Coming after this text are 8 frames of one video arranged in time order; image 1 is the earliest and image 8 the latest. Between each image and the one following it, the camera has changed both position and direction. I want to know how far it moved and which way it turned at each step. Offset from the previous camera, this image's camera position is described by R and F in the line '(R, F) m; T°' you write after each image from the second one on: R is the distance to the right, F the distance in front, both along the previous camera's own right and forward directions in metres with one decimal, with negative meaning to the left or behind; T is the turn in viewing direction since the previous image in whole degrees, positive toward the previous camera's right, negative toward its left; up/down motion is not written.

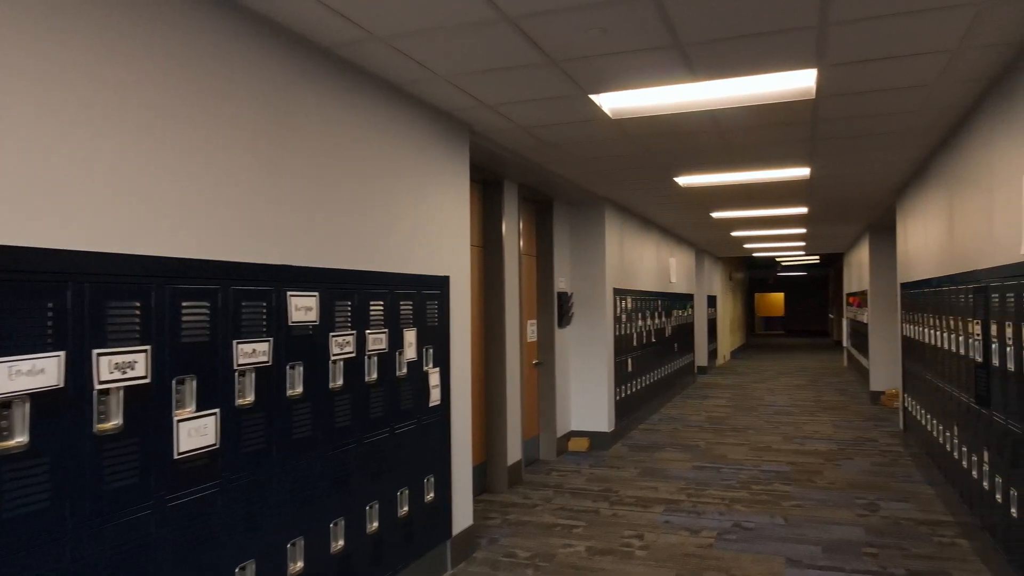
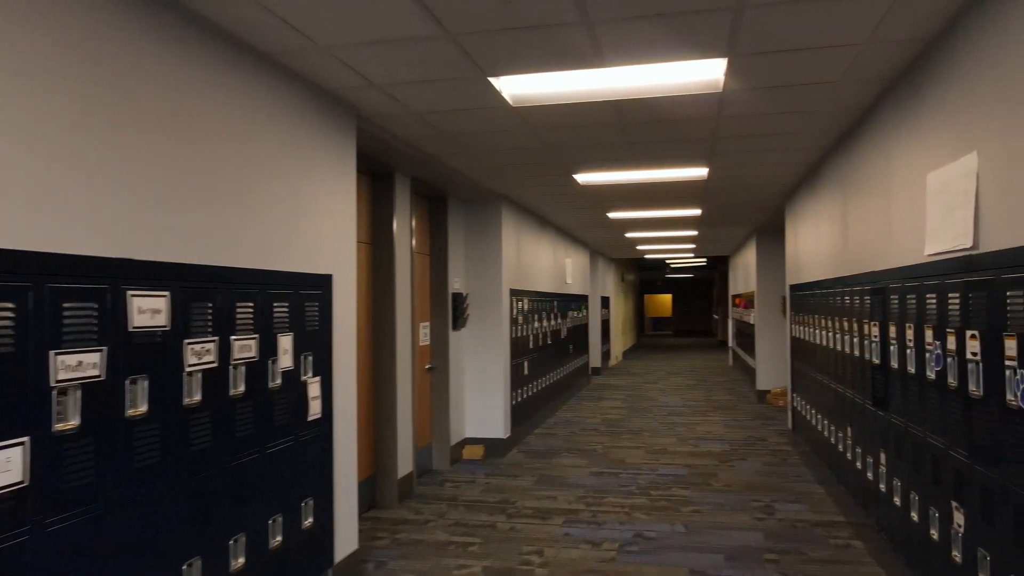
(0.0, +0.3) m; +8°
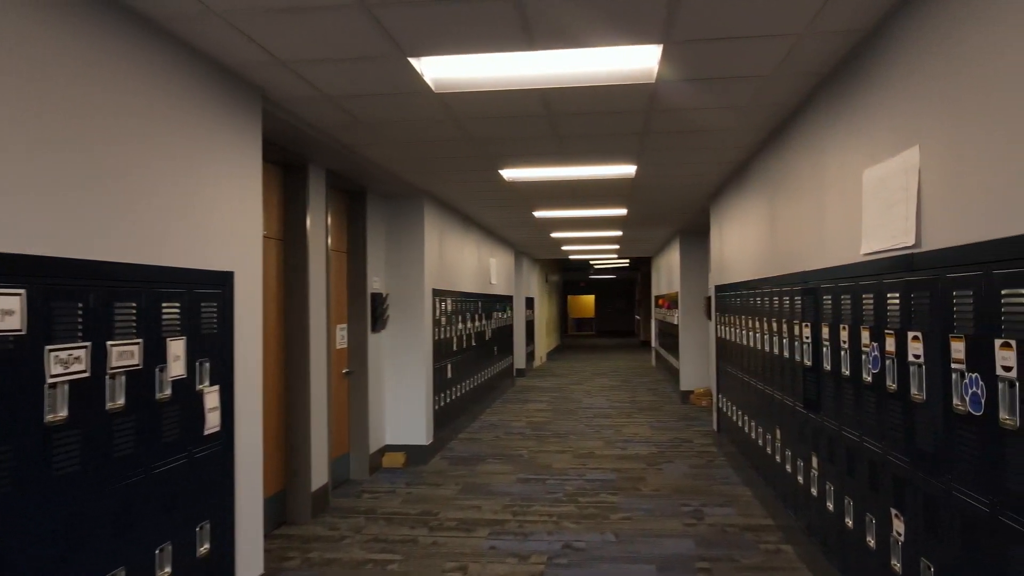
(0.0, +0.2) m; +6°
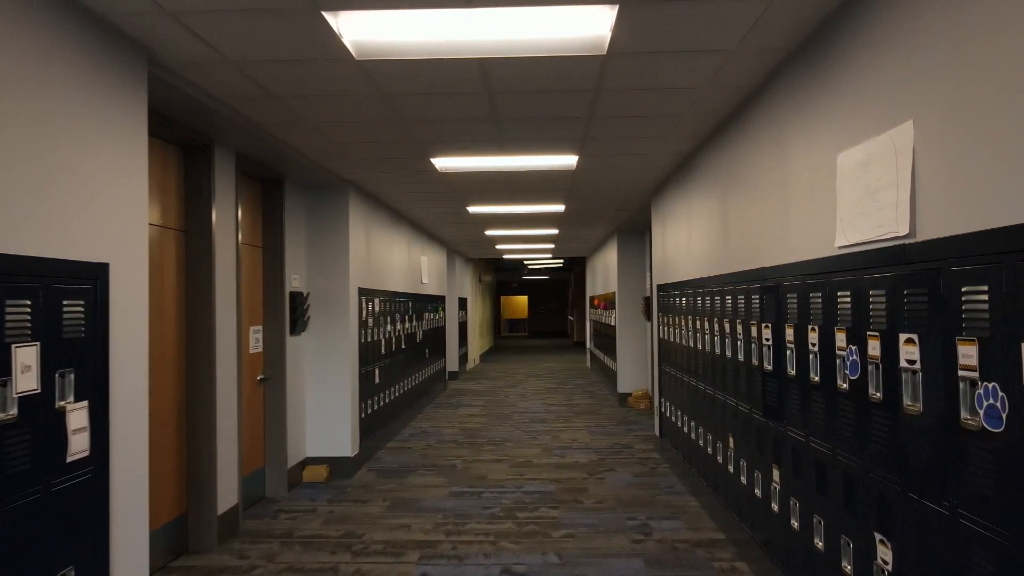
(0.0, +0.3) m; +5°
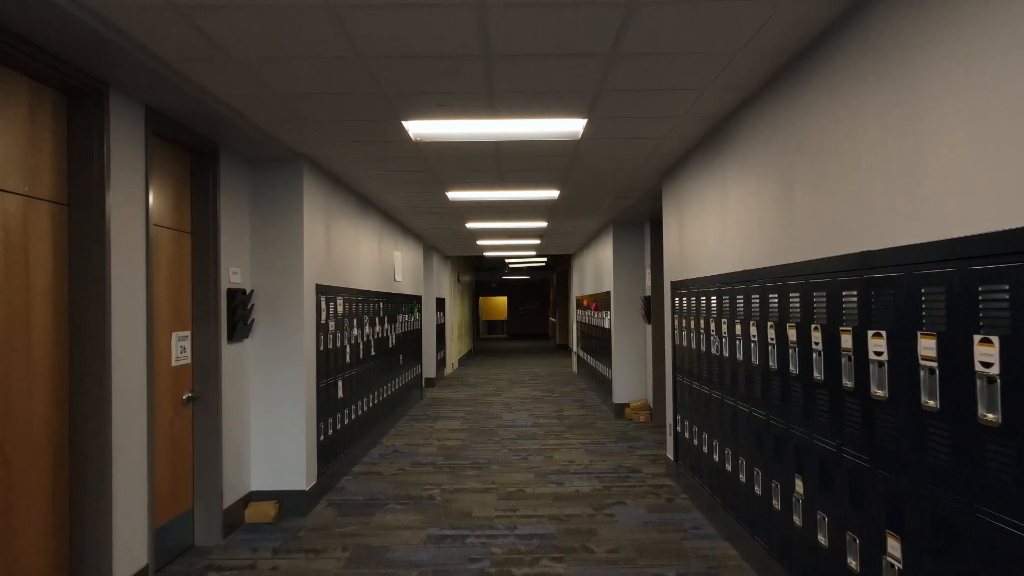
(-0.1, +0.9) m; +2°
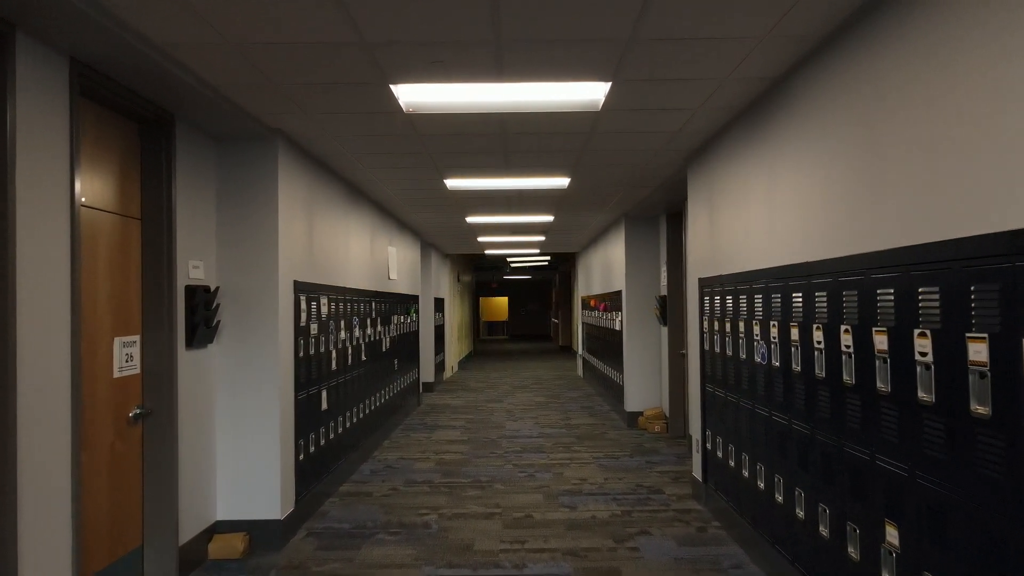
(0.0, +0.6) m; 0°
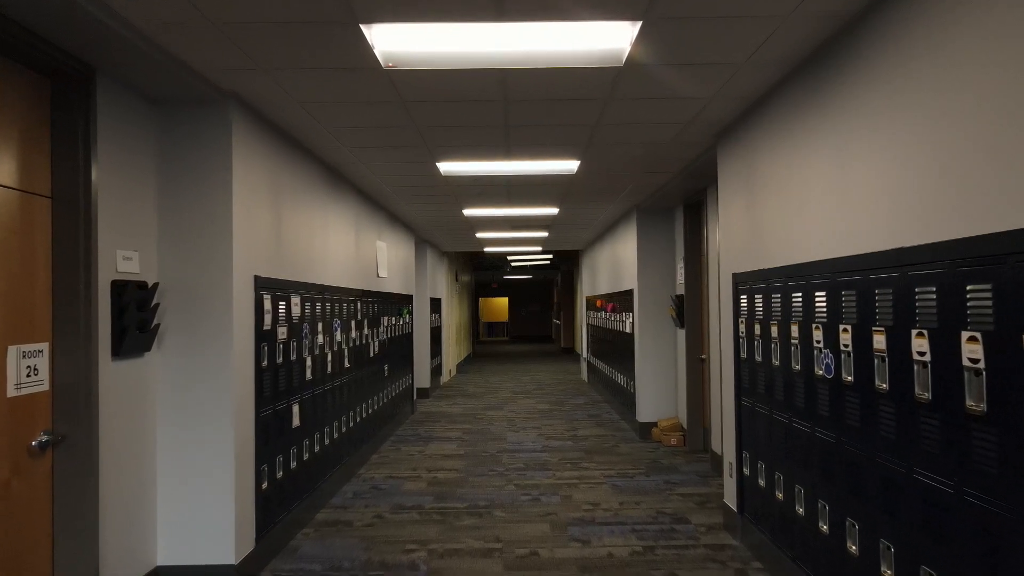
(0.0, +0.6) m; 0°
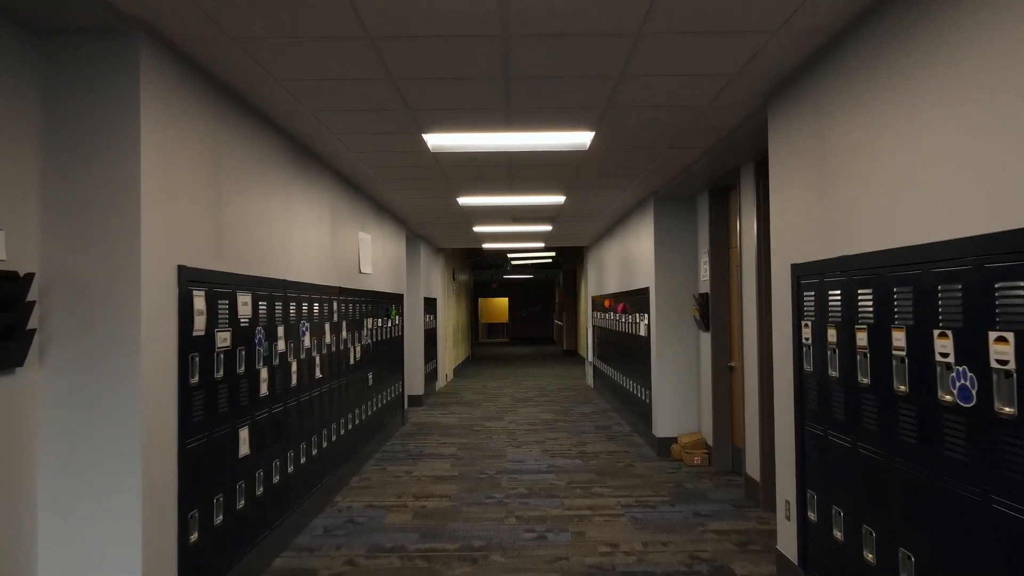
(0.0, +0.7) m; 0°
